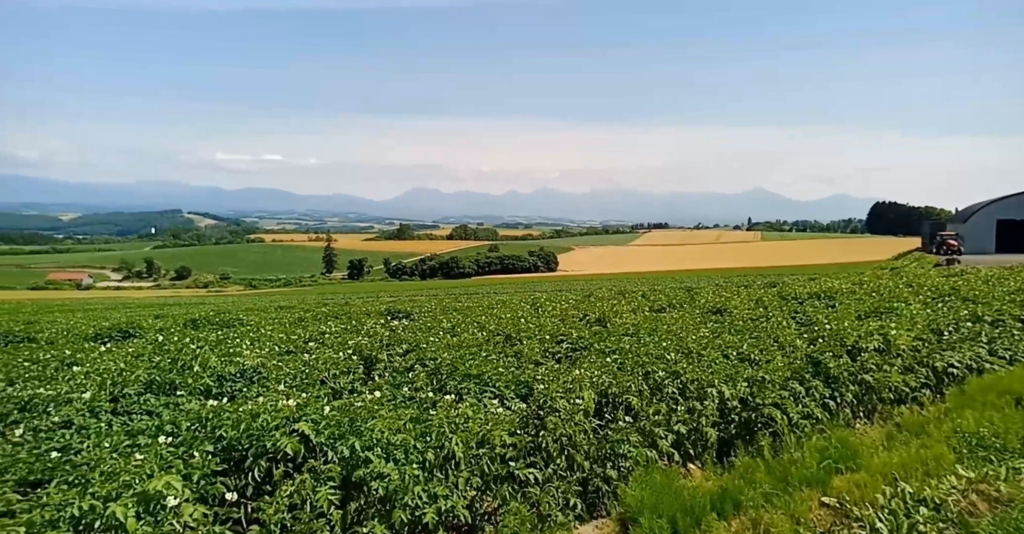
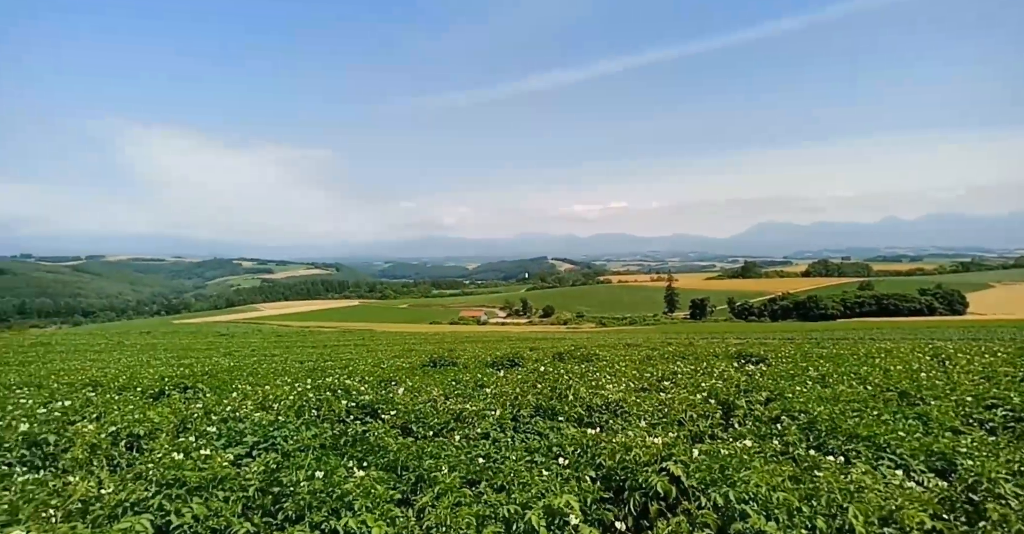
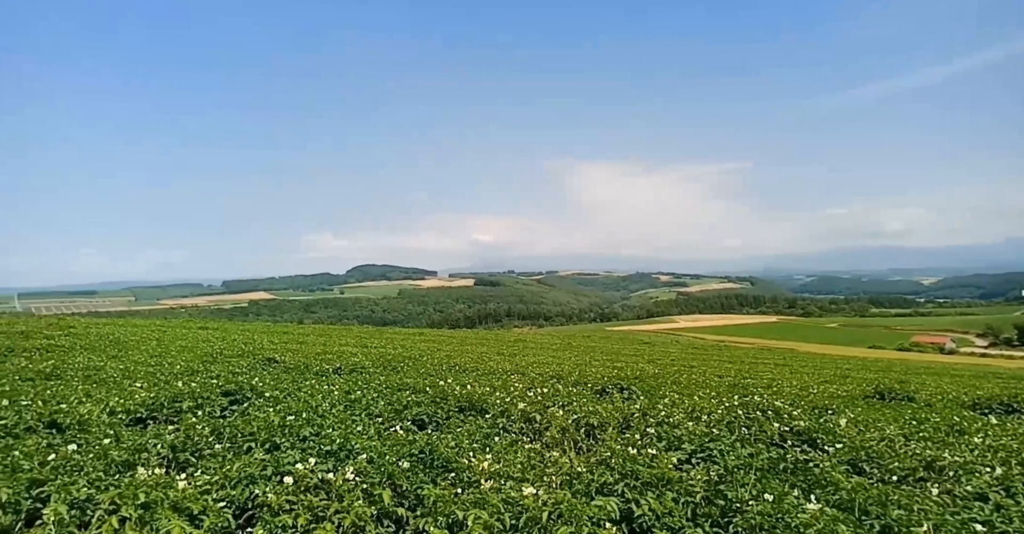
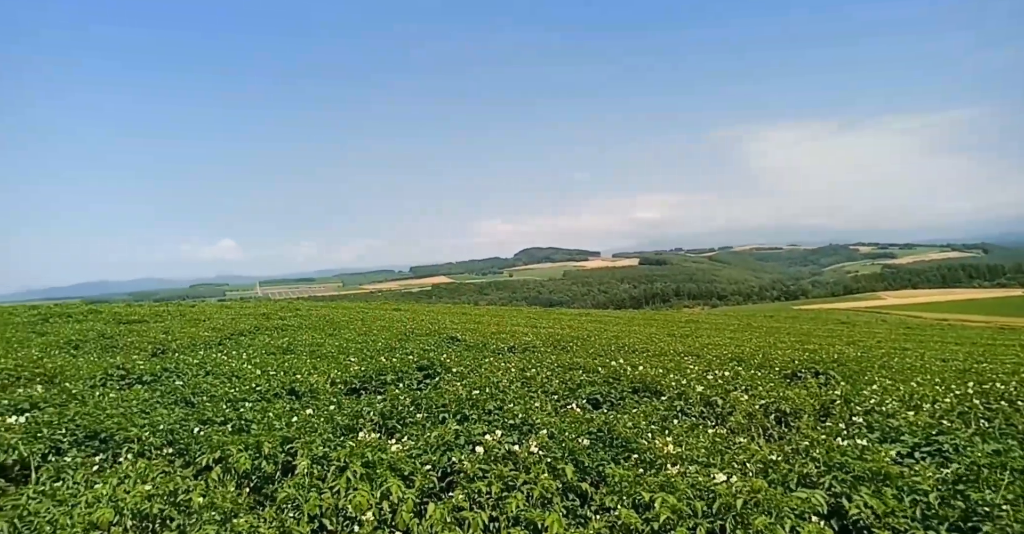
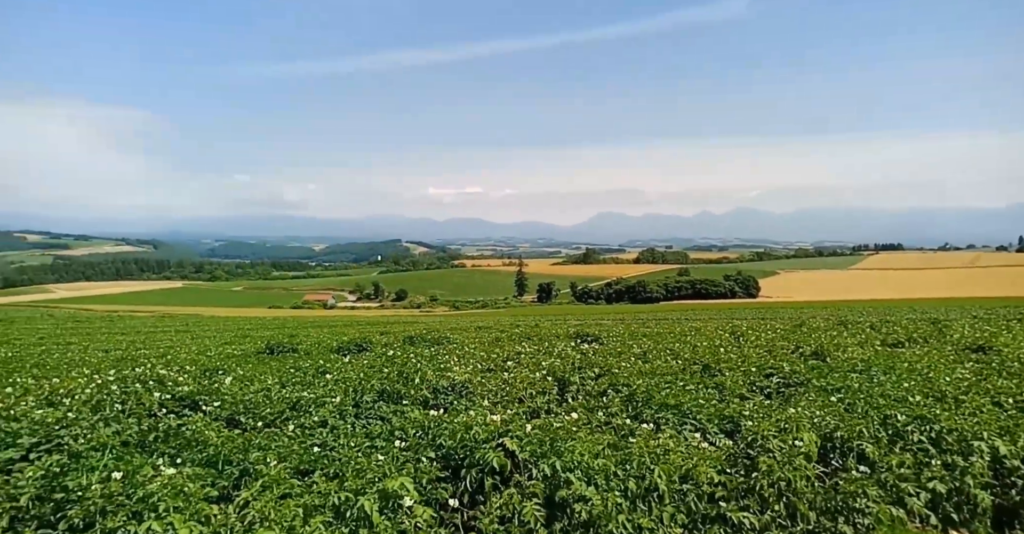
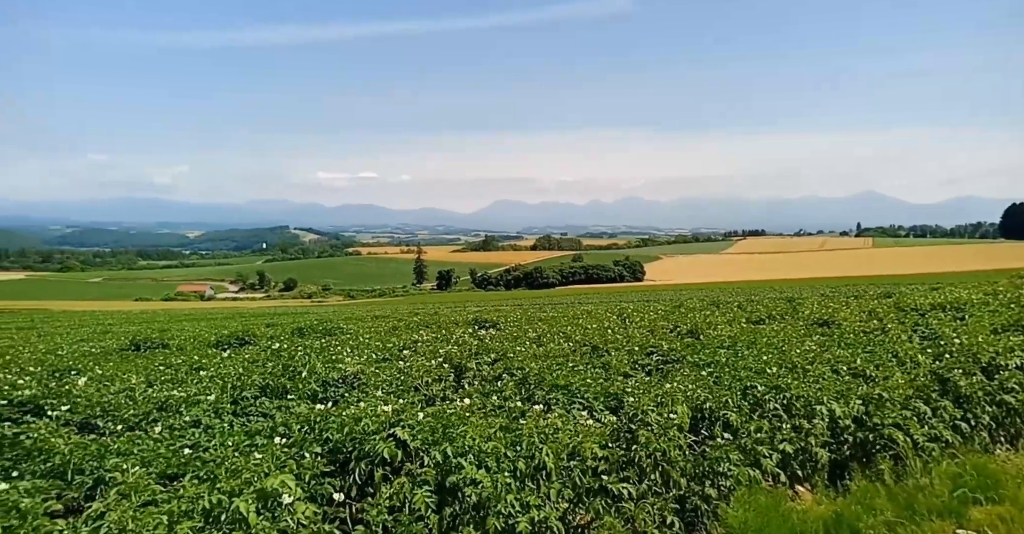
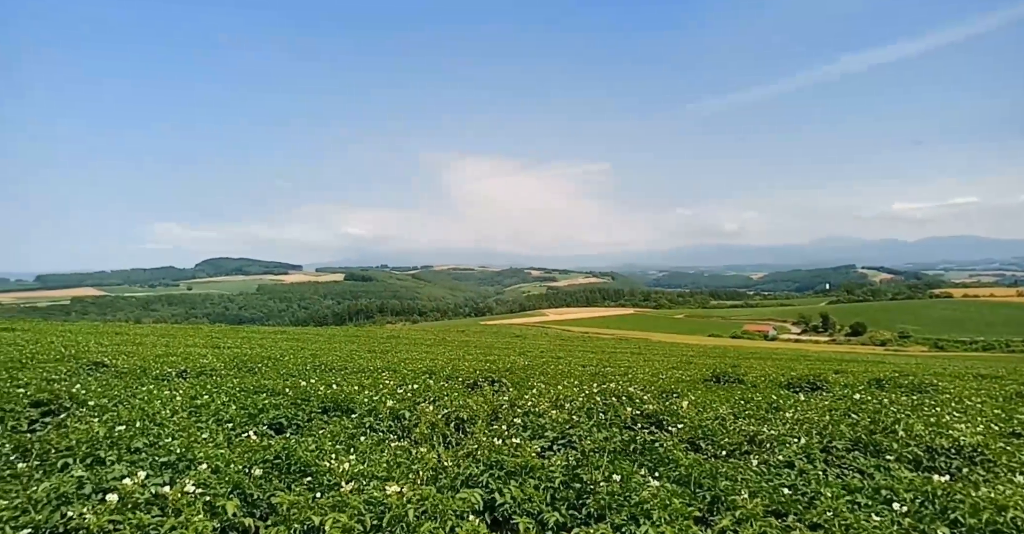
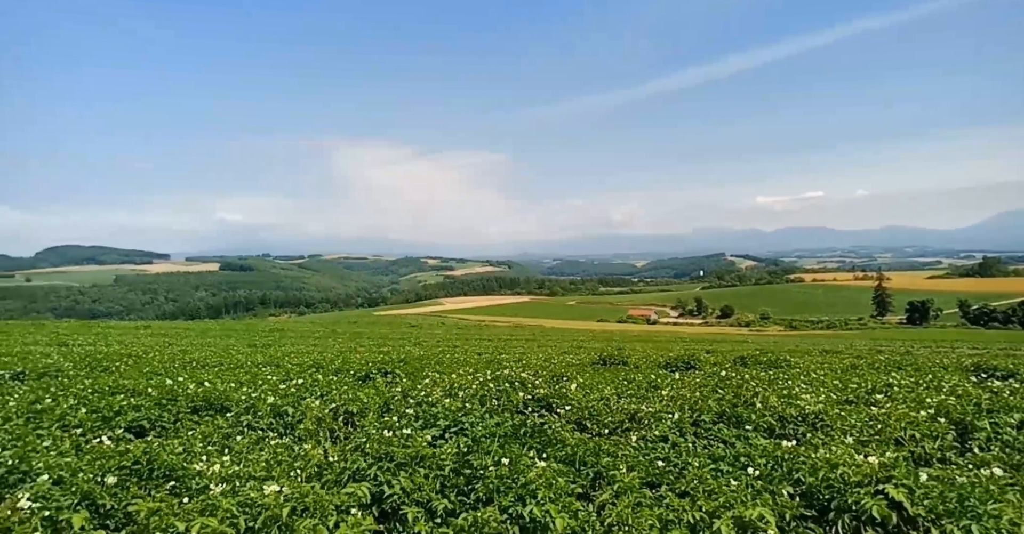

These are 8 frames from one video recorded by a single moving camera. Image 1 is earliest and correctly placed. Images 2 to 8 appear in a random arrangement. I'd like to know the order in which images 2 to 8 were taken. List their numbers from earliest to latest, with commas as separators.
6, 5, 2, 8, 7, 3, 4
